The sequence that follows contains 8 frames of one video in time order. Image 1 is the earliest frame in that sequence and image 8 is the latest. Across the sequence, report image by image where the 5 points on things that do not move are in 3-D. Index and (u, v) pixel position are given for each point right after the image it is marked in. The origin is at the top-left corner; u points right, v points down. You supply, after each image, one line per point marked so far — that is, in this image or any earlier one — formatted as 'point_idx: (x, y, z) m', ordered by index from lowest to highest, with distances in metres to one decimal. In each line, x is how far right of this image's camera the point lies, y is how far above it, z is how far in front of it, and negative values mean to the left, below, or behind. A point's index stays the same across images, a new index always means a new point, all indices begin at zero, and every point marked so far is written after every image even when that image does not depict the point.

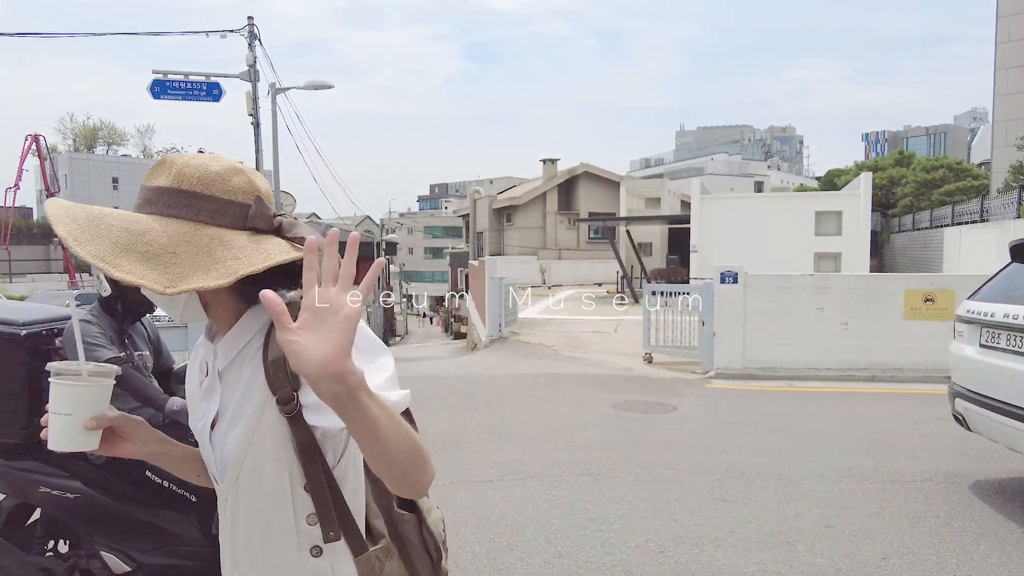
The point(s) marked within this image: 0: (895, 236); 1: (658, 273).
0: (+10.0, +1.3, +17.5) m
1: (+3.8, +0.4, +17.3) m
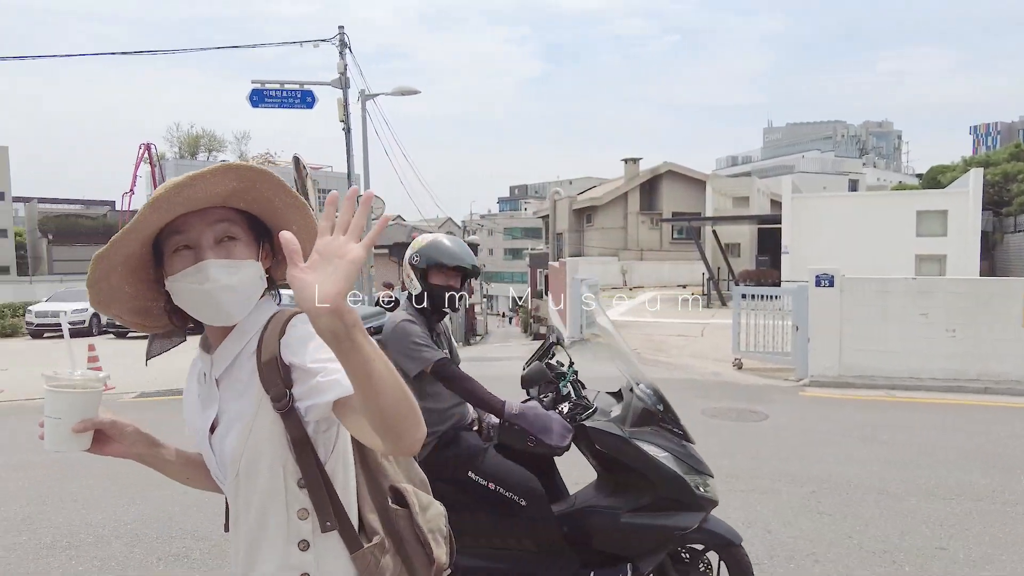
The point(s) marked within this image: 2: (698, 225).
0: (+12.0, +1.2, +16.0) m
1: (+5.8, +0.3, +16.6) m
2: (+4.5, +1.5, +15.7) m
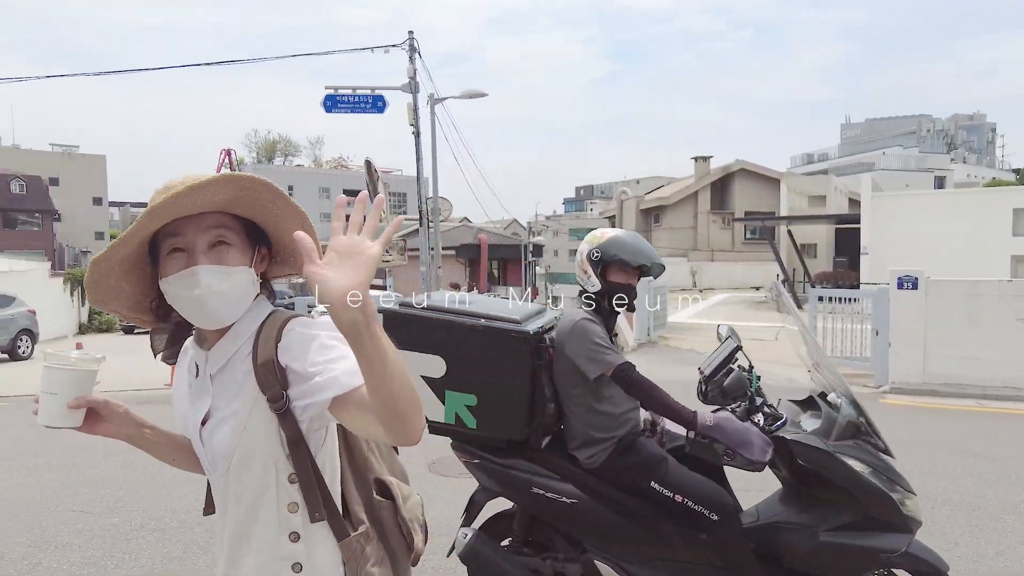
0: (+13.3, +1.1, +14.9) m
1: (+7.2, +0.2, +16.1) m
2: (+5.8, +1.4, +15.3) m
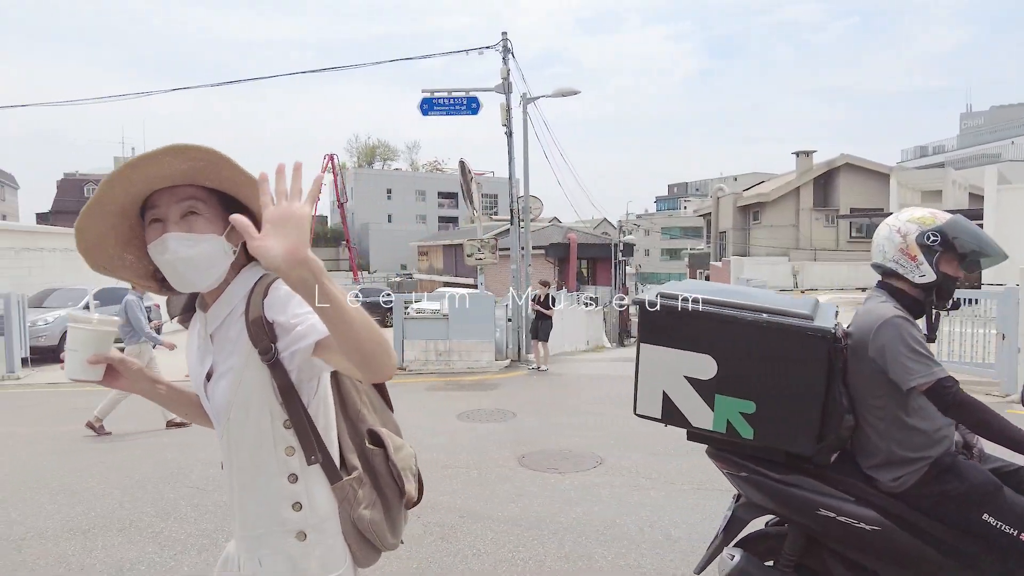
0: (+15.0, +1.1, +13.3) m
1: (+9.1, +0.2, +15.3) m
2: (+7.6, +1.4, +14.7) m
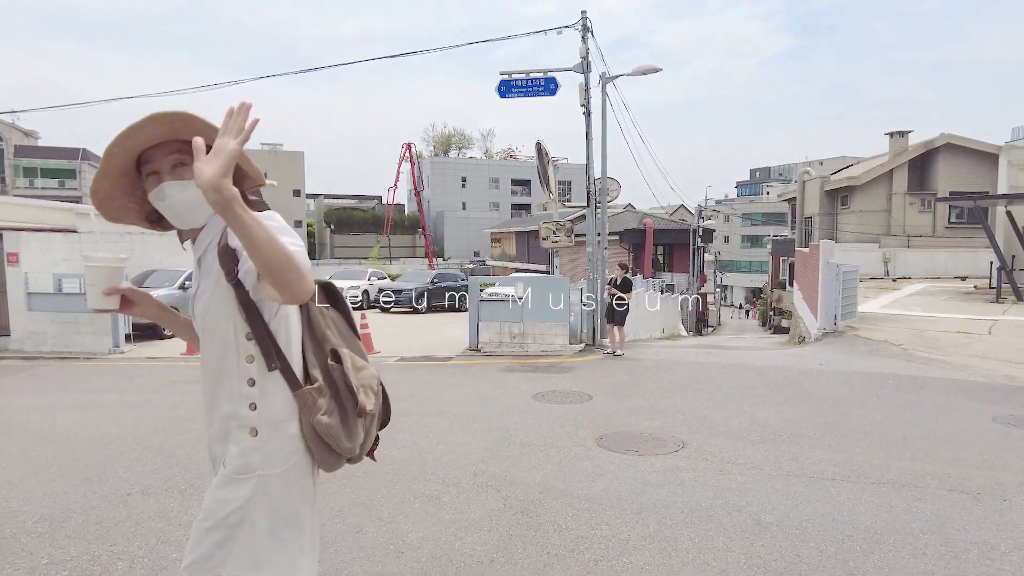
0: (+16.4, +1.4, +11.3) m
1: (+10.8, +0.7, +13.9) m
2: (+9.3, +1.8, +13.5) m
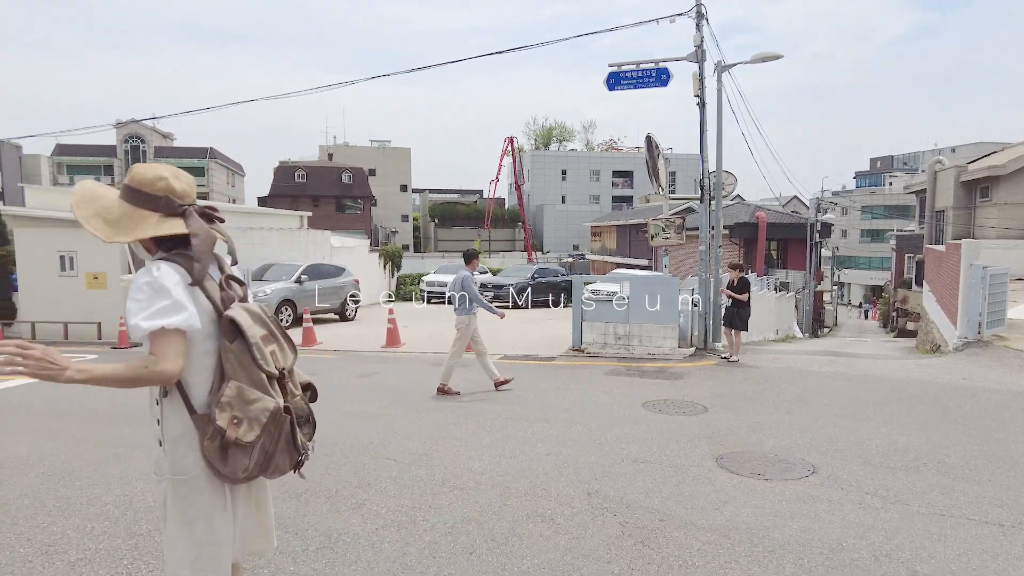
0: (+18.2, +0.9, +8.1) m
1: (+13.0, +0.3, +11.5) m
2: (+11.5, +1.5, +11.3) m
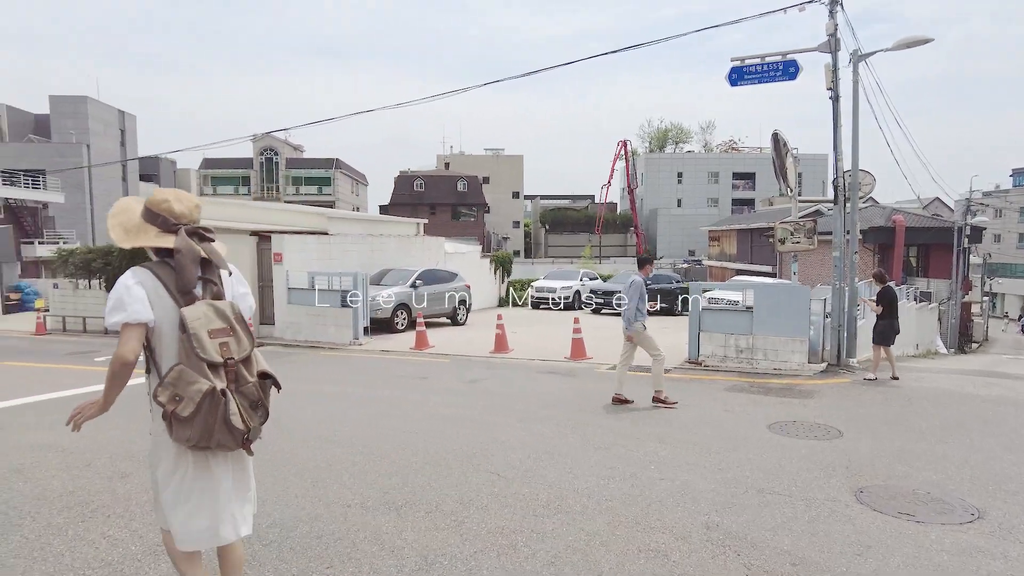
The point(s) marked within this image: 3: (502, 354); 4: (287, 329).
0: (+19.1, +0.6, +4.0) m
1: (+14.5, 0.0, +8.2) m
2: (+13.0, +1.2, +8.3) m
3: (-0.3, -1.1, +11.5) m
4: (-3.9, -0.7, +11.9) m
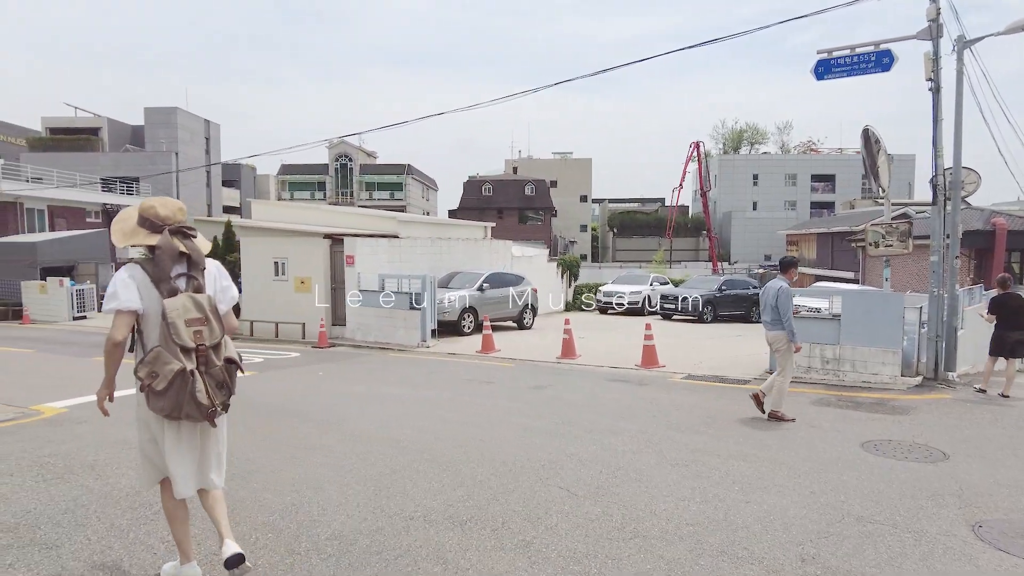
0: (+19.5, +0.4, +1.1) m
1: (+15.3, -0.2, +5.7) m
2: (+13.8, +1.0, +6.0) m
3: (+0.9, -1.2, +10.4) m
4: (-2.7, -0.7, +11.3) m
